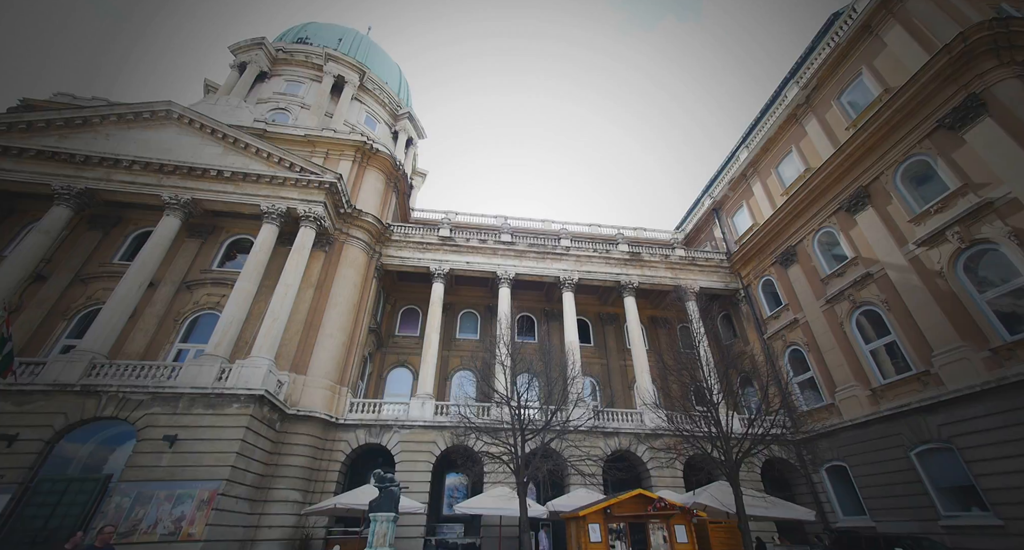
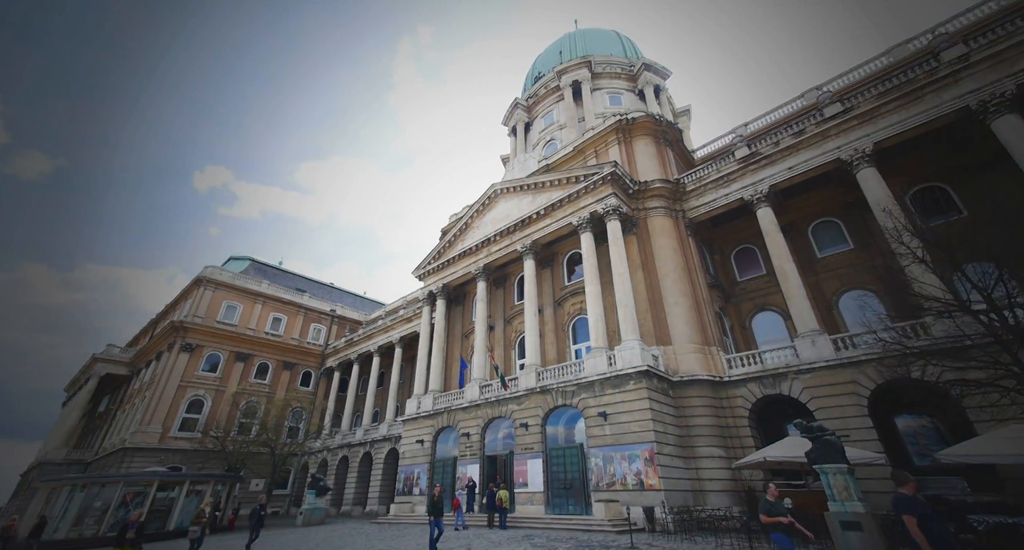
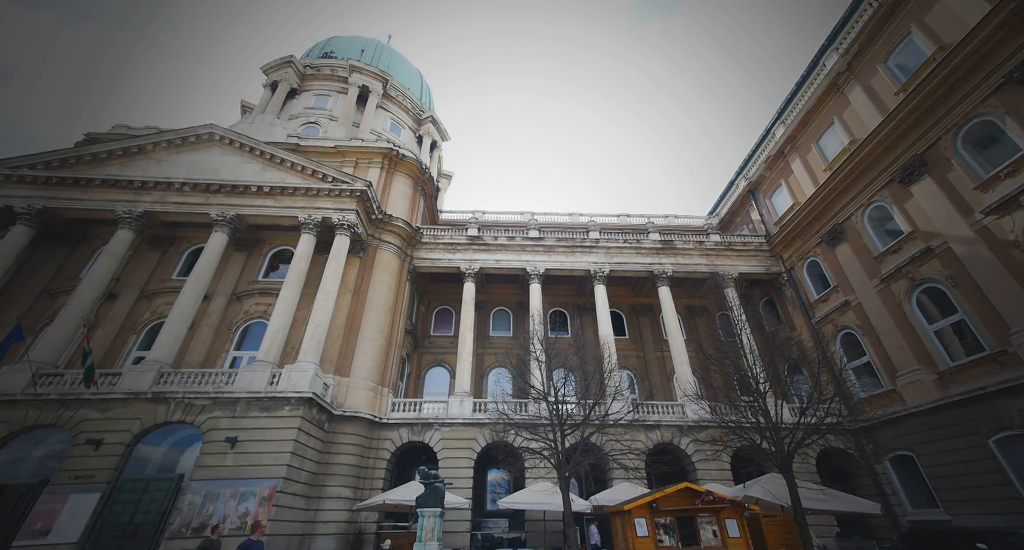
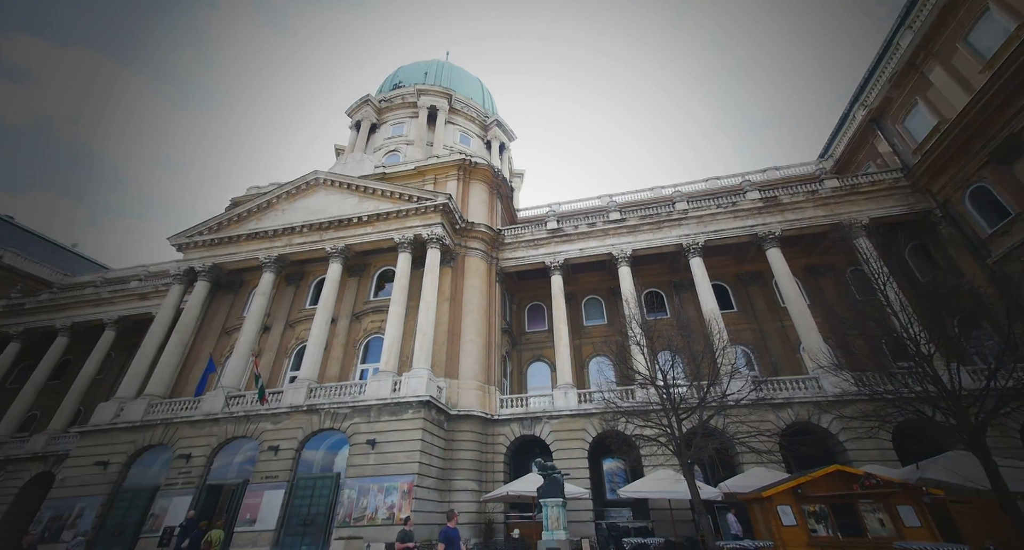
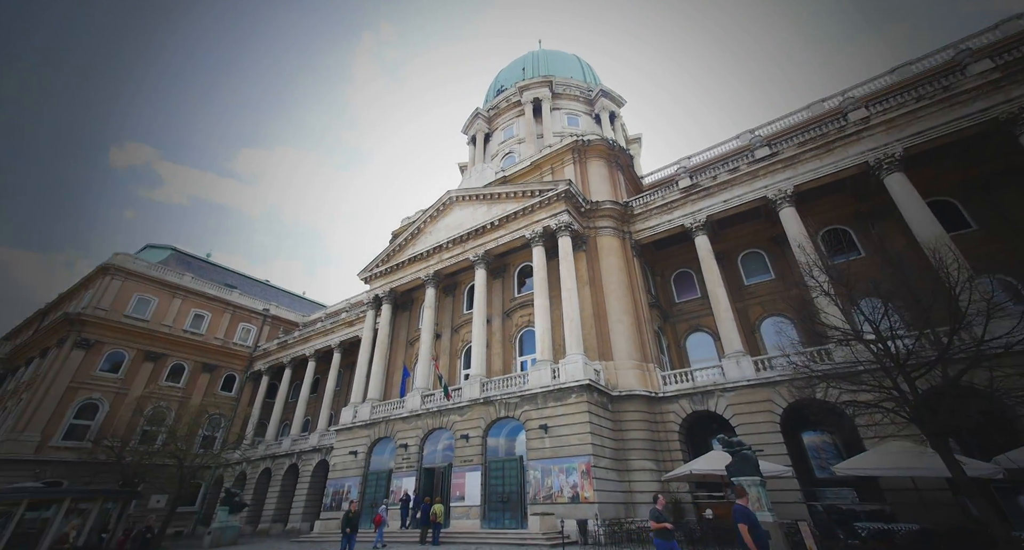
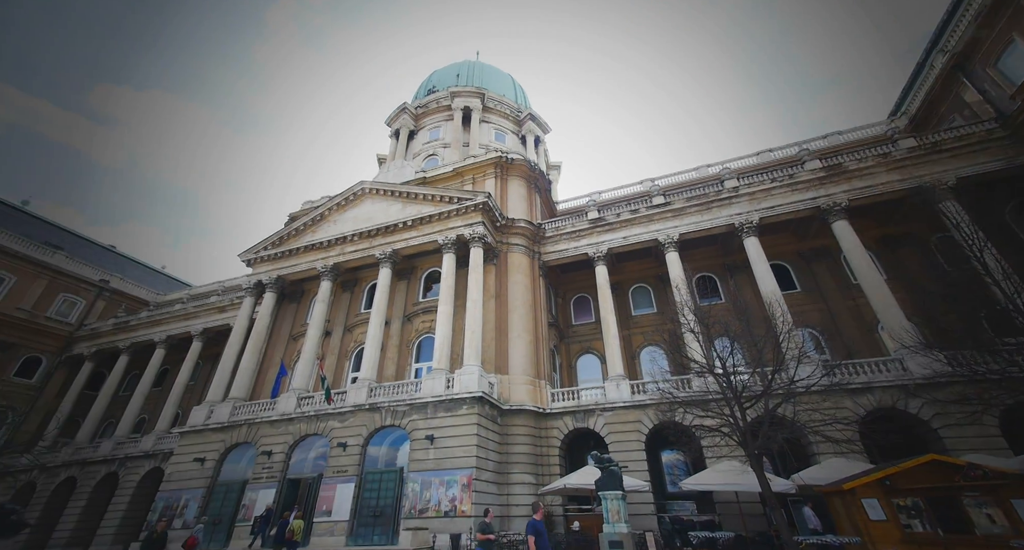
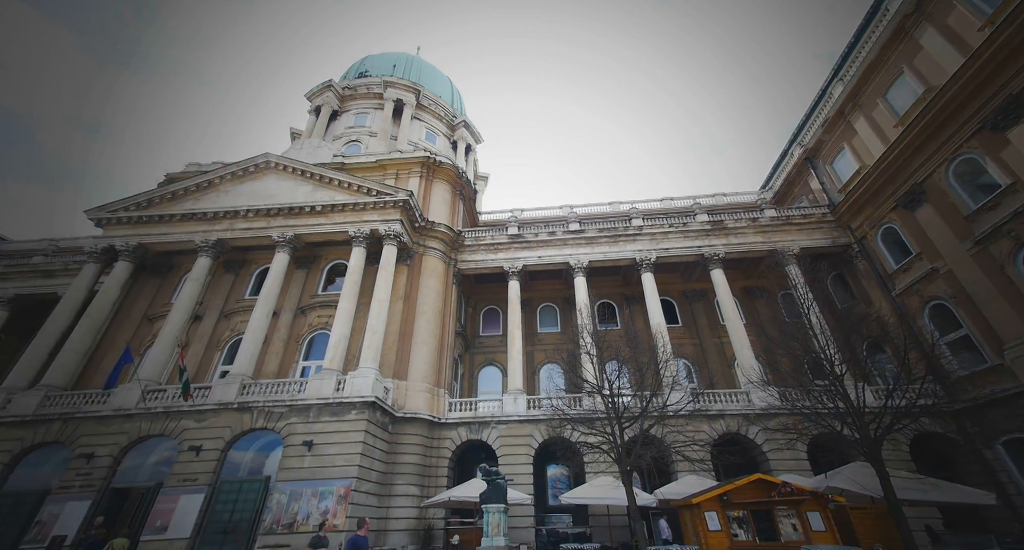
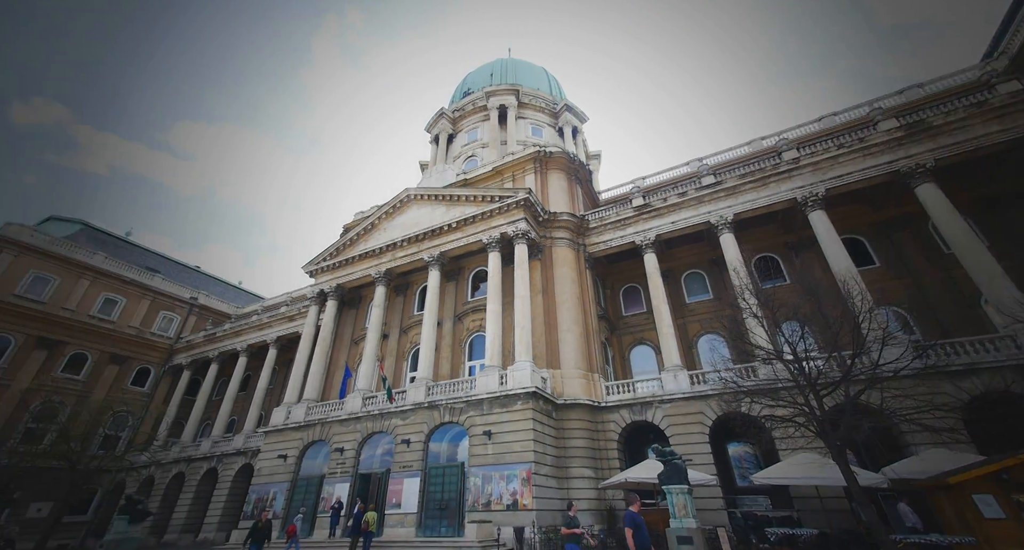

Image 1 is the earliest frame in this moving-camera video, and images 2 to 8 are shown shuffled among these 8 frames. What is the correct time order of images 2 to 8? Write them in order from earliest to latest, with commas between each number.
3, 7, 4, 6, 8, 5, 2
